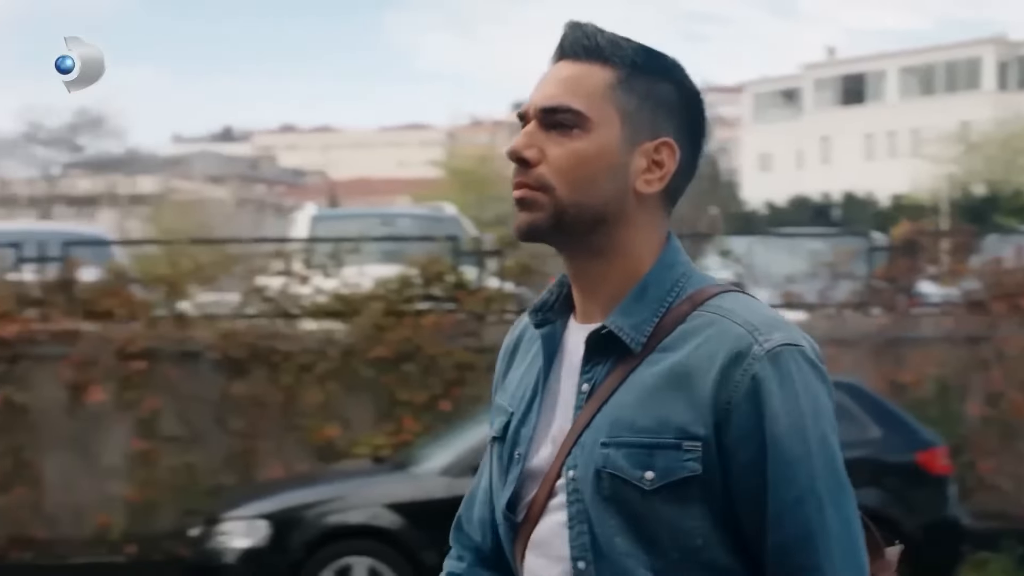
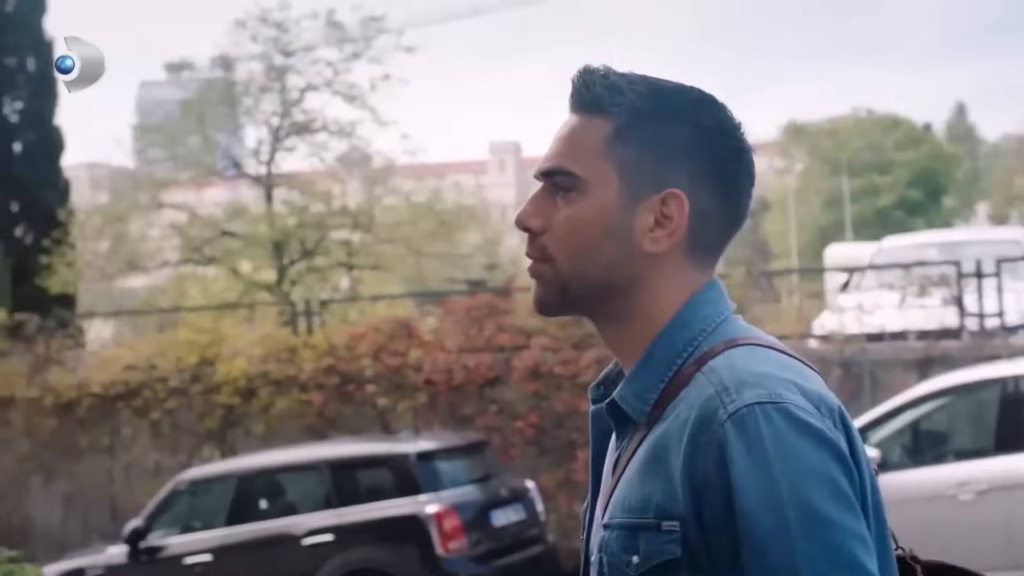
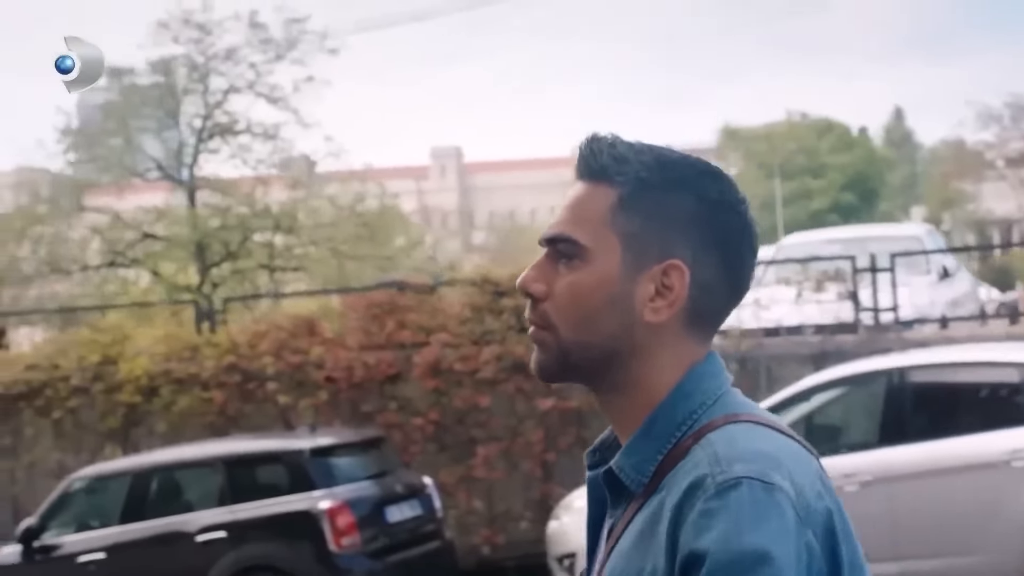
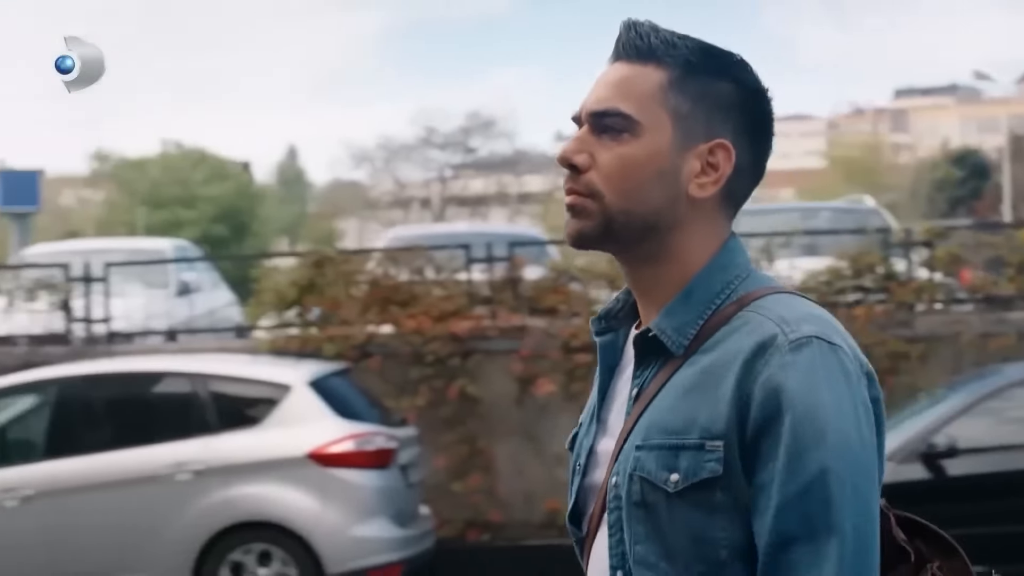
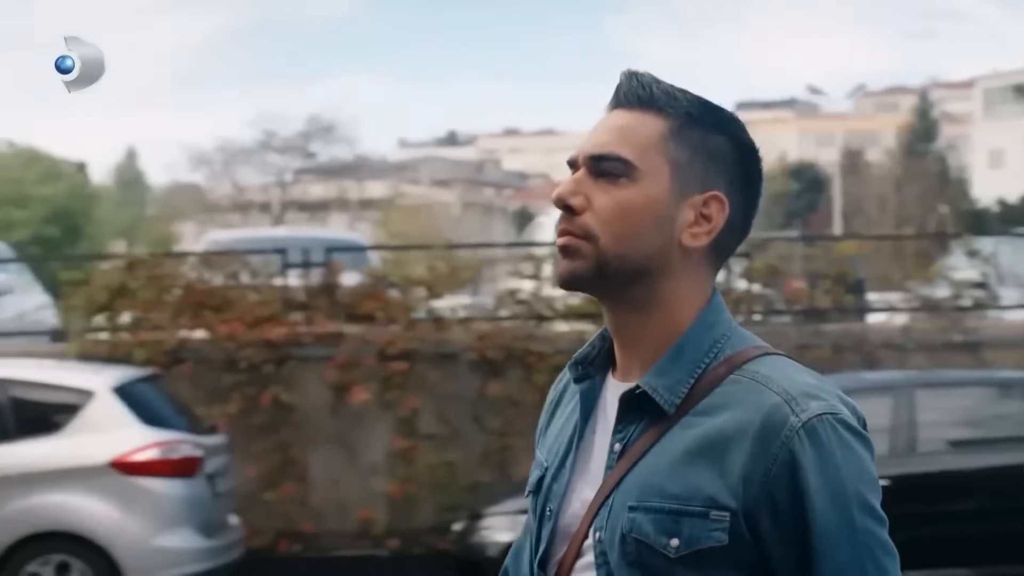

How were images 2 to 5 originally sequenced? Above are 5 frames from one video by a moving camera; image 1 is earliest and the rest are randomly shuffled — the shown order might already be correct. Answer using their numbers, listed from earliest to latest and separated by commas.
5, 4, 3, 2
